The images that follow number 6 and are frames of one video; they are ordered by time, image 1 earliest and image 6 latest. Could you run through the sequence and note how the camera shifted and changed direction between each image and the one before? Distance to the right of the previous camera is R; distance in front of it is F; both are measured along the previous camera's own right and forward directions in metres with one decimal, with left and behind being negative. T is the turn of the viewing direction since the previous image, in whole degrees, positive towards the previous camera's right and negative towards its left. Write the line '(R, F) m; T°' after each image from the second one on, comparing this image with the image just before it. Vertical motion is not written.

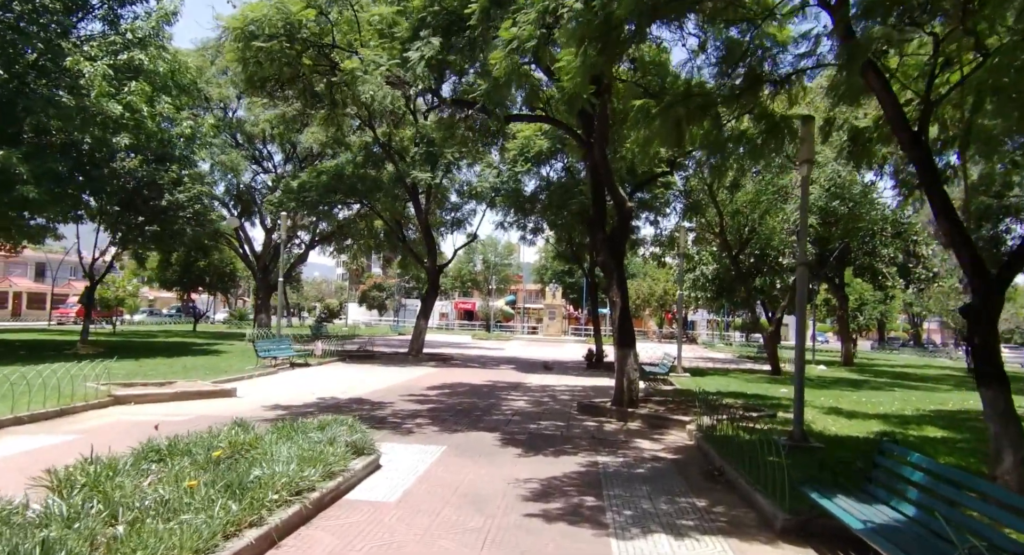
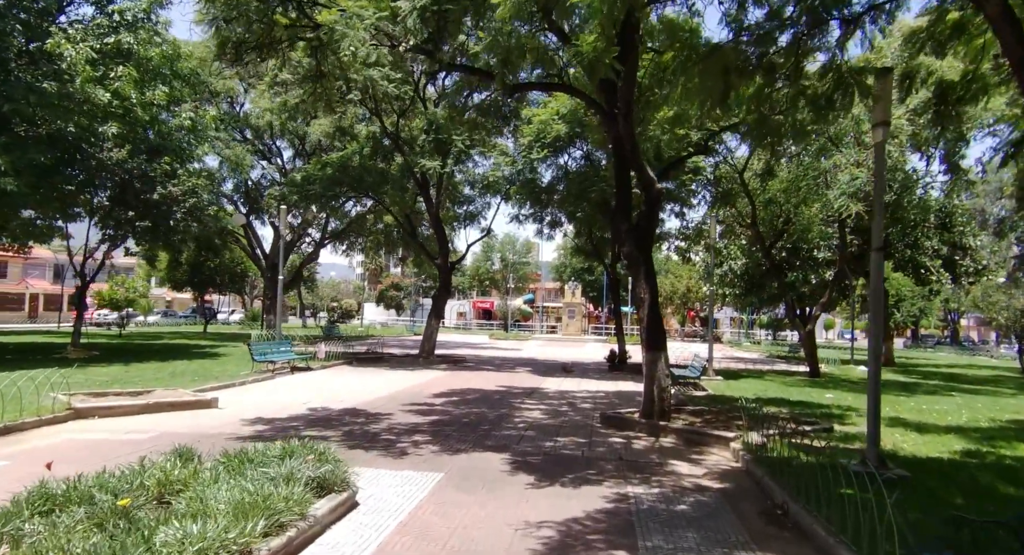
(+0.1, +1.4) m; -2°
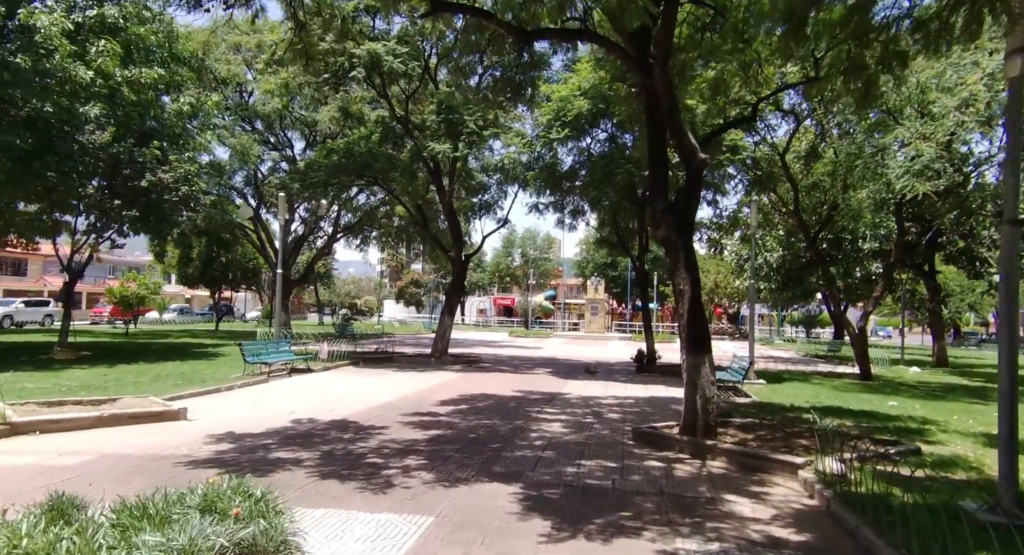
(+0.1, +1.6) m; -2°
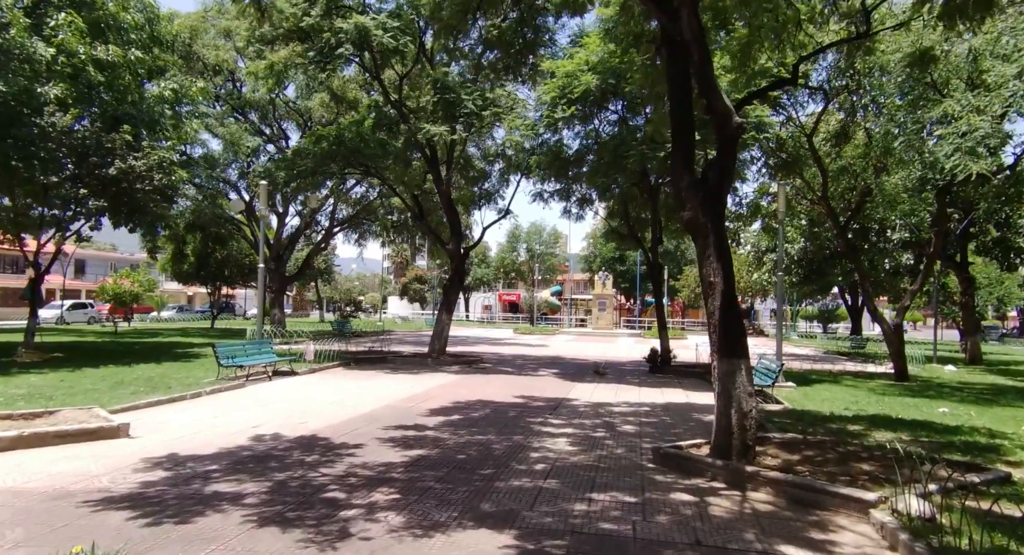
(+0.1, +1.4) m; -1°
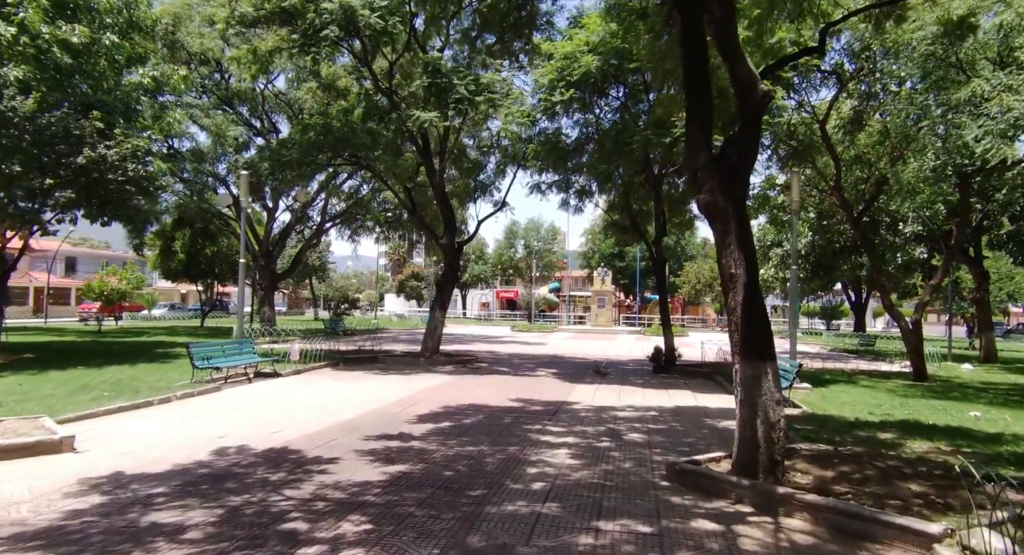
(0.0, +0.9) m; 0°
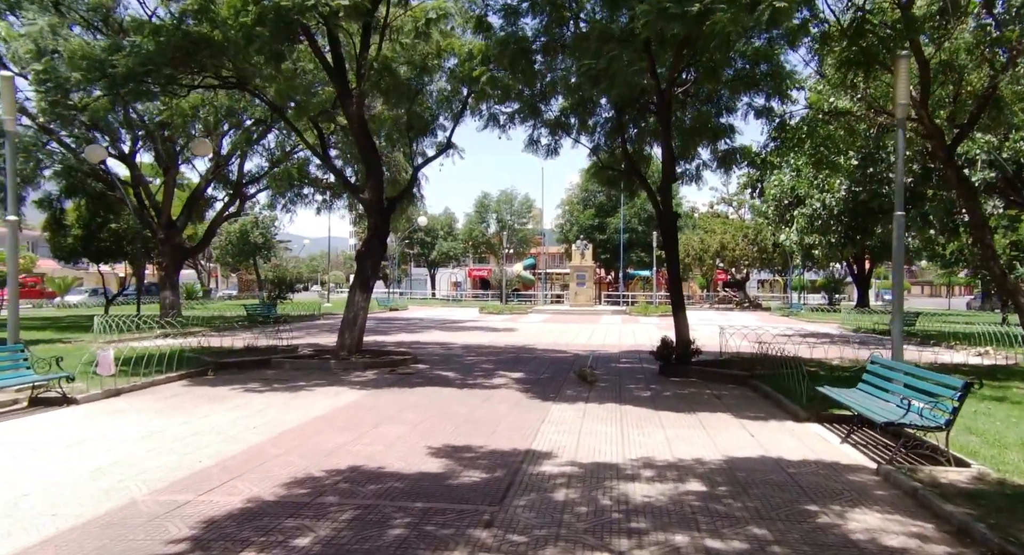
(+0.6, +5.3) m; +2°
